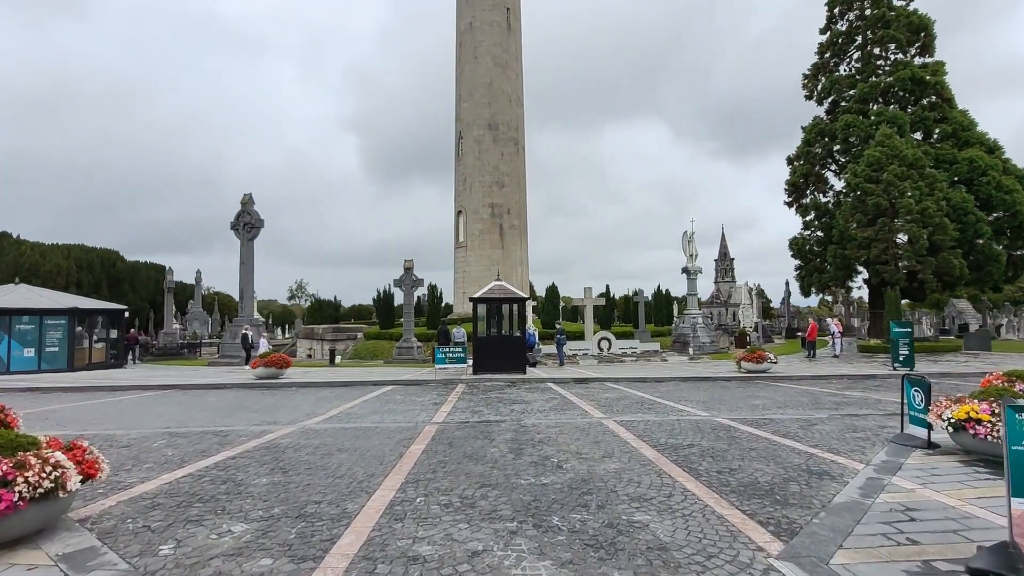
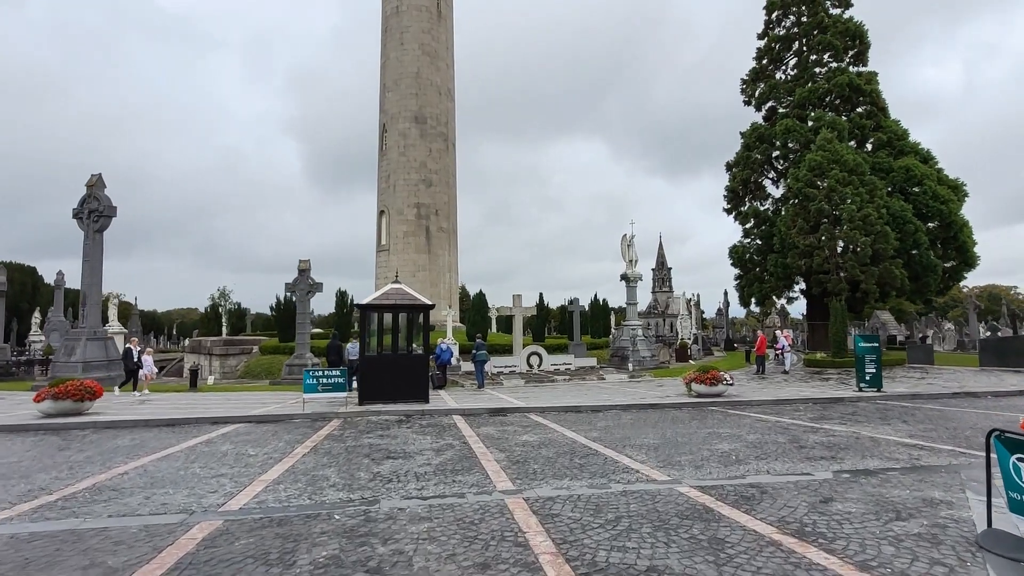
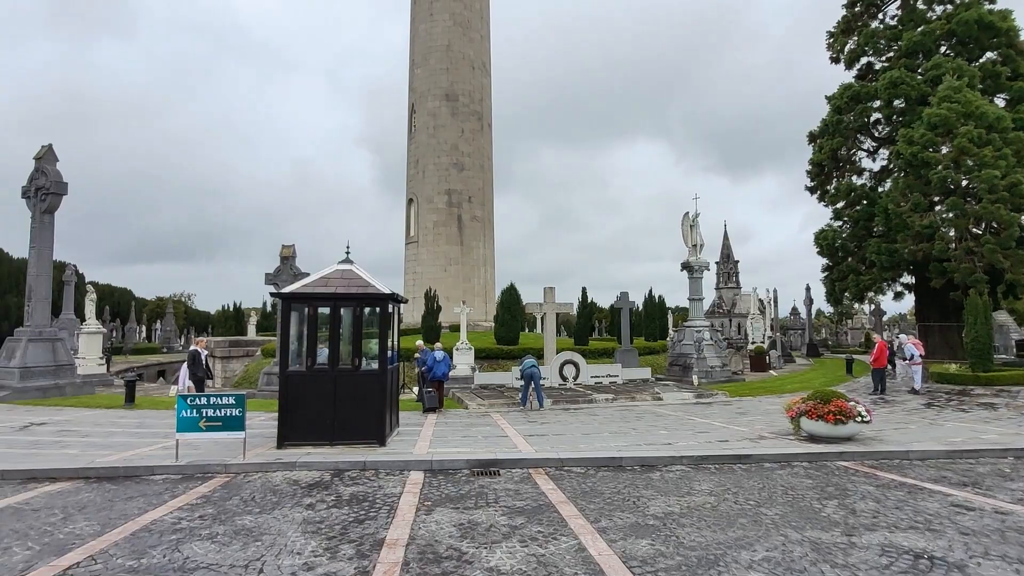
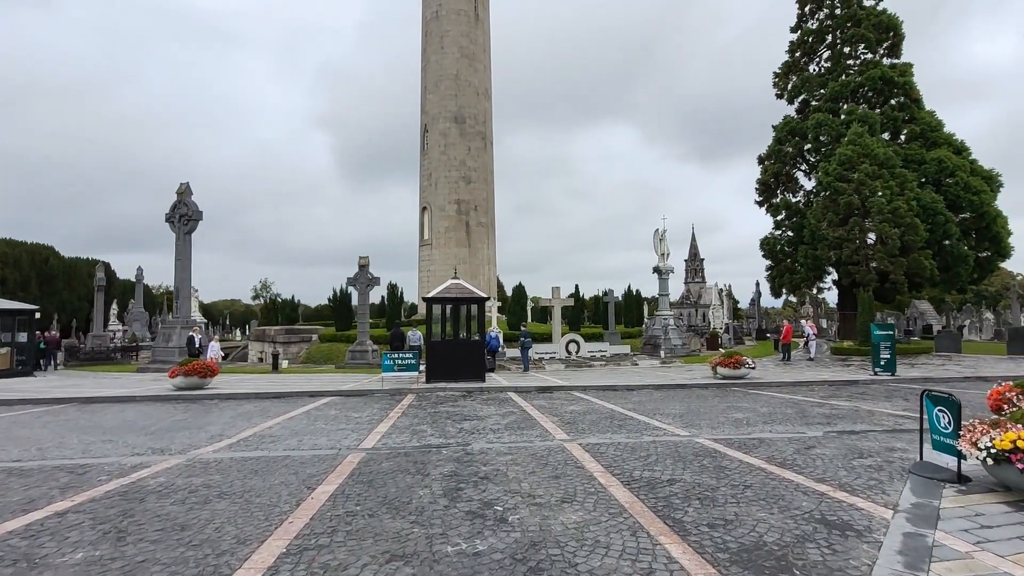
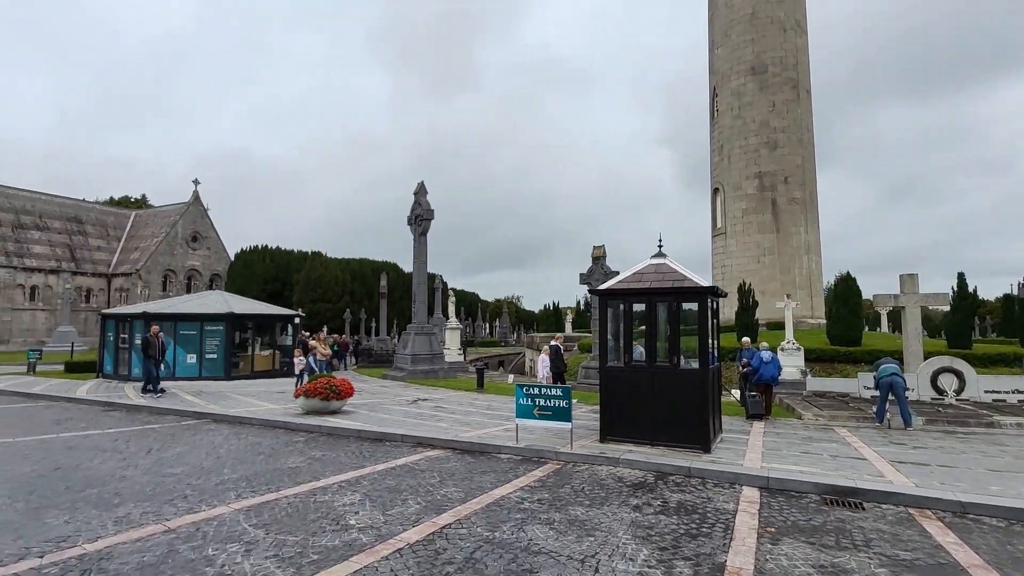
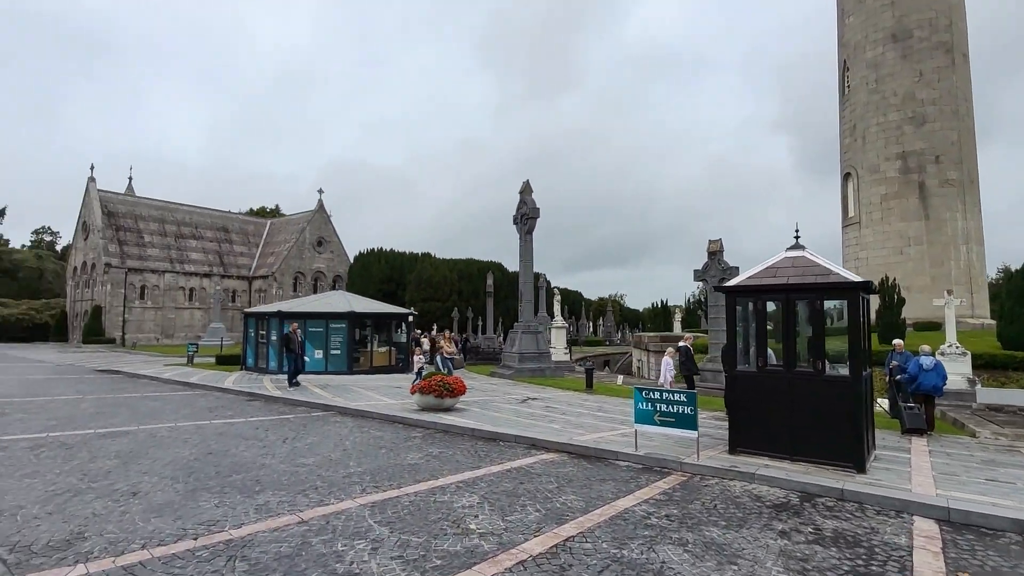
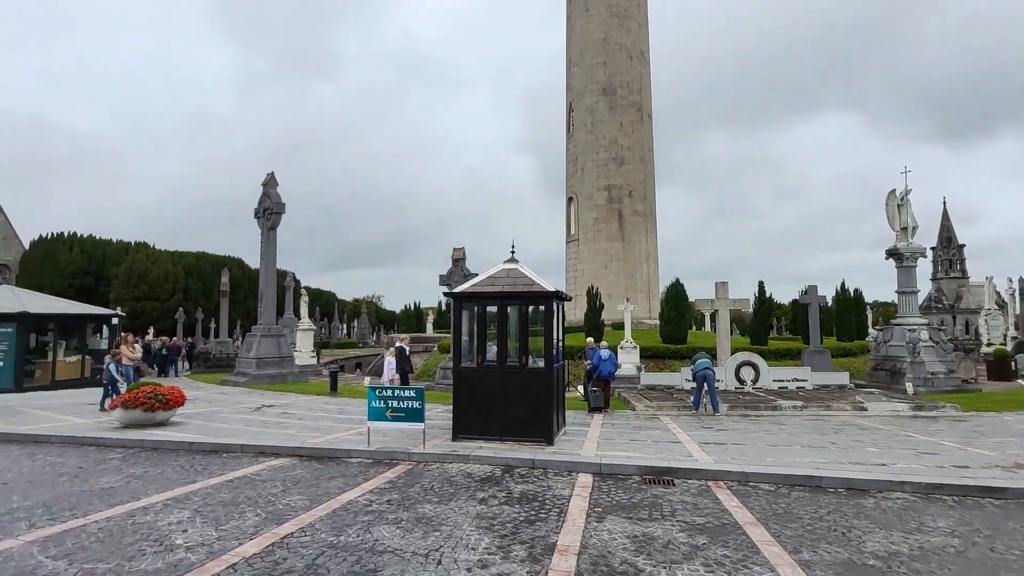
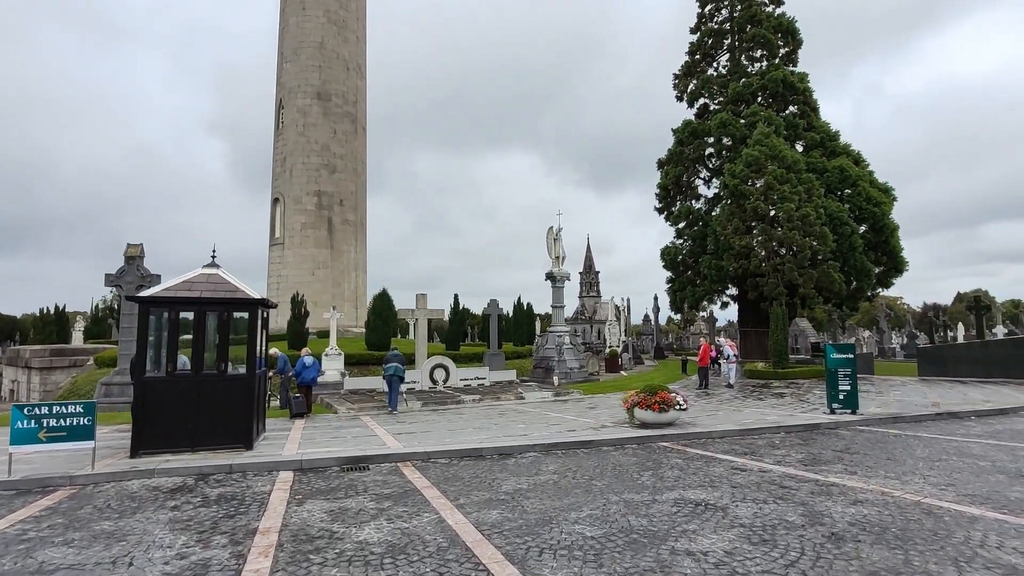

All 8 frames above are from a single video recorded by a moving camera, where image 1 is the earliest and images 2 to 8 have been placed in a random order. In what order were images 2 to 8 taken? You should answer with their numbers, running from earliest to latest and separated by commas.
4, 2, 8, 3, 7, 5, 6
